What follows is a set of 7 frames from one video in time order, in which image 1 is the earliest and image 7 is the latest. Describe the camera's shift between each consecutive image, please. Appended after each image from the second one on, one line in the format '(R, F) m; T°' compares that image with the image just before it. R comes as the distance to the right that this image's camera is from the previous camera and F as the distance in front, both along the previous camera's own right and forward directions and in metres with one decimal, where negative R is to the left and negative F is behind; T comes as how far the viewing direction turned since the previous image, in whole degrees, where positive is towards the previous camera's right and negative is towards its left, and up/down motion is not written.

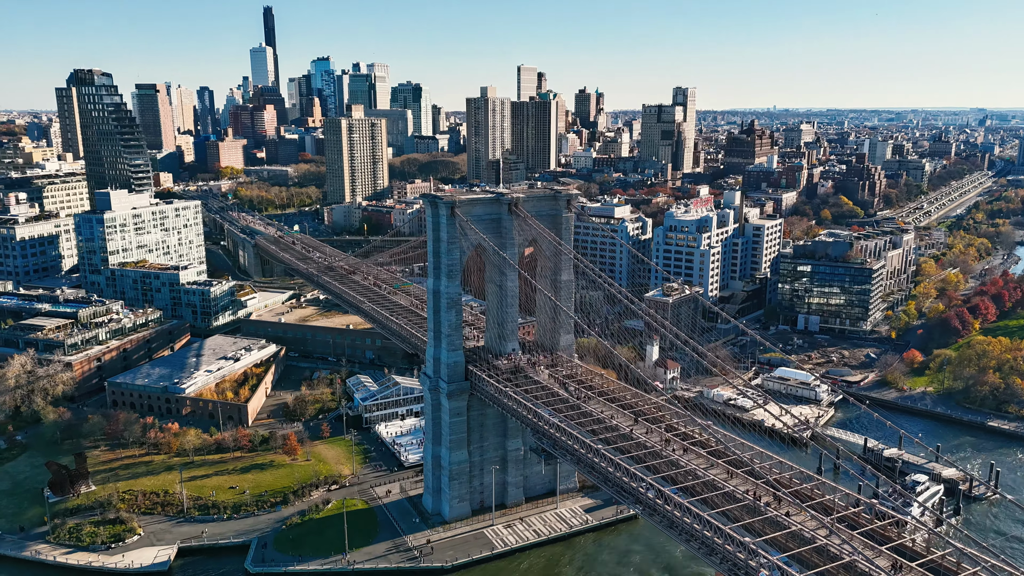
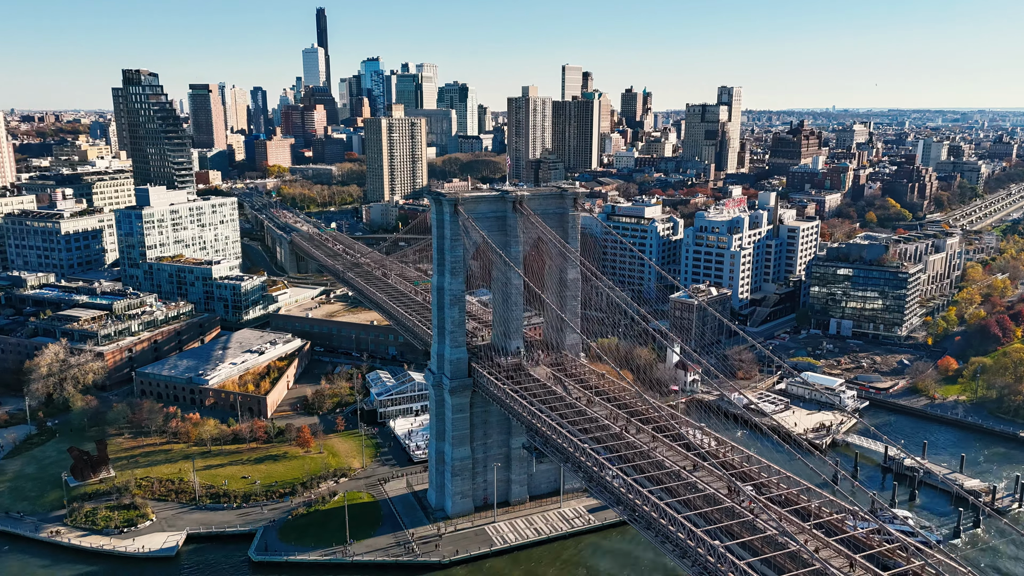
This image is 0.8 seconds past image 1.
(+1.6, +0.1) m; -4°
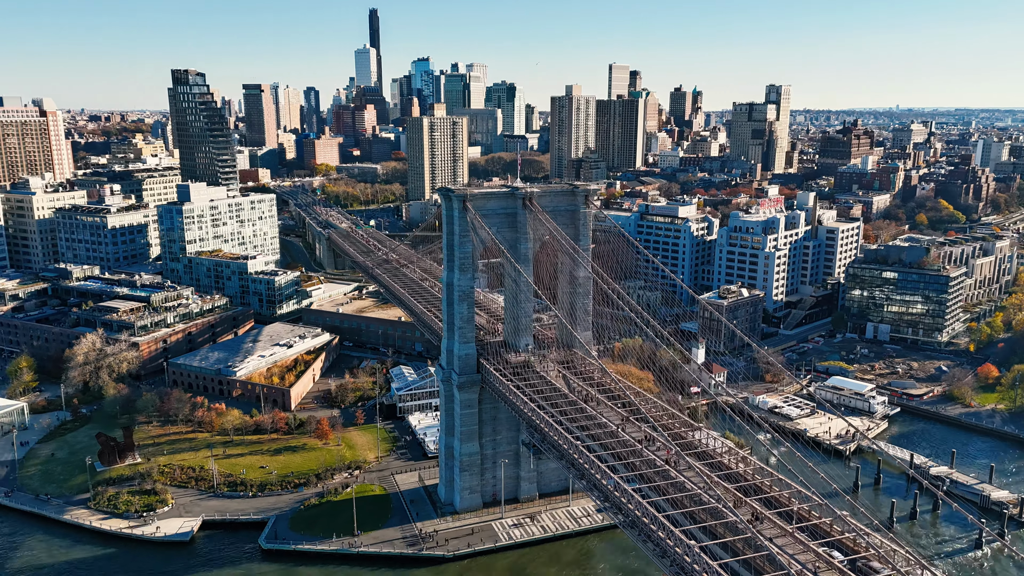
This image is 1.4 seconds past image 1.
(+1.5, 0.0) m; -4°
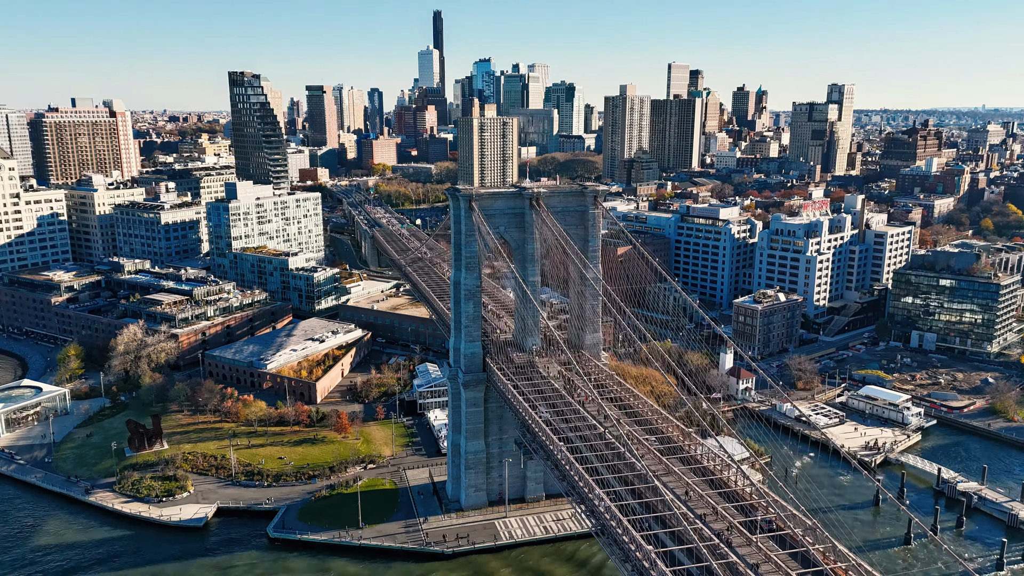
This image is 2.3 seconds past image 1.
(+2.1, 0.0) m; -5°
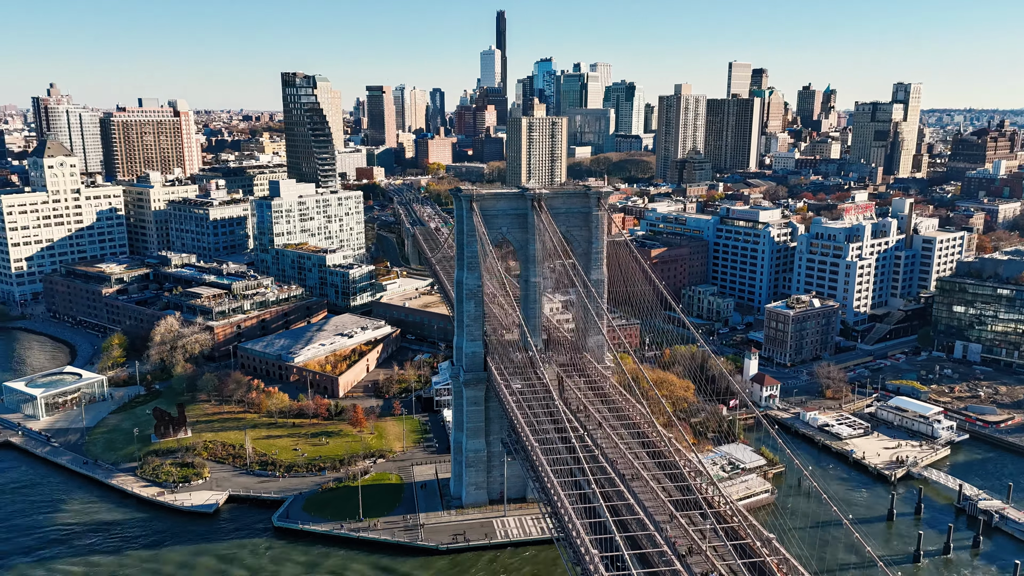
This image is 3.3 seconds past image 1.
(+2.3, 0.0) m; -5°
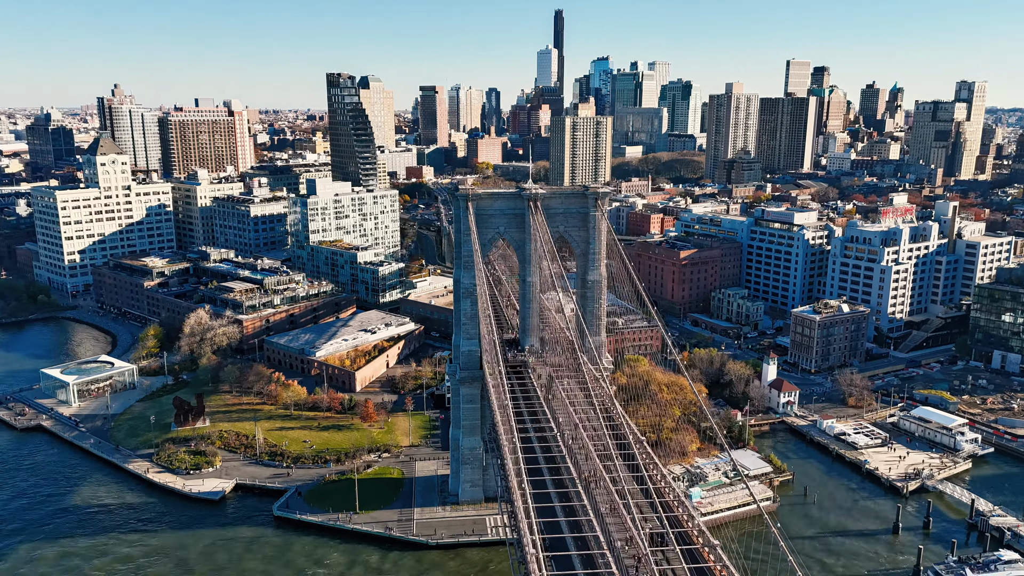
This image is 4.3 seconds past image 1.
(+2.3, 0.0) m; -4°
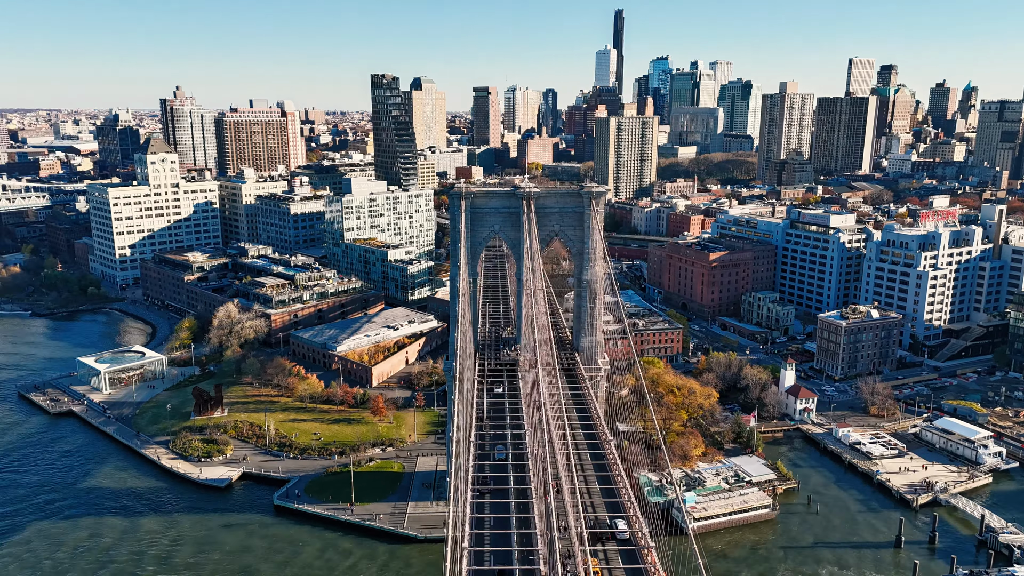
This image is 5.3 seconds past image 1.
(+2.5, 0.0) m; -4°
